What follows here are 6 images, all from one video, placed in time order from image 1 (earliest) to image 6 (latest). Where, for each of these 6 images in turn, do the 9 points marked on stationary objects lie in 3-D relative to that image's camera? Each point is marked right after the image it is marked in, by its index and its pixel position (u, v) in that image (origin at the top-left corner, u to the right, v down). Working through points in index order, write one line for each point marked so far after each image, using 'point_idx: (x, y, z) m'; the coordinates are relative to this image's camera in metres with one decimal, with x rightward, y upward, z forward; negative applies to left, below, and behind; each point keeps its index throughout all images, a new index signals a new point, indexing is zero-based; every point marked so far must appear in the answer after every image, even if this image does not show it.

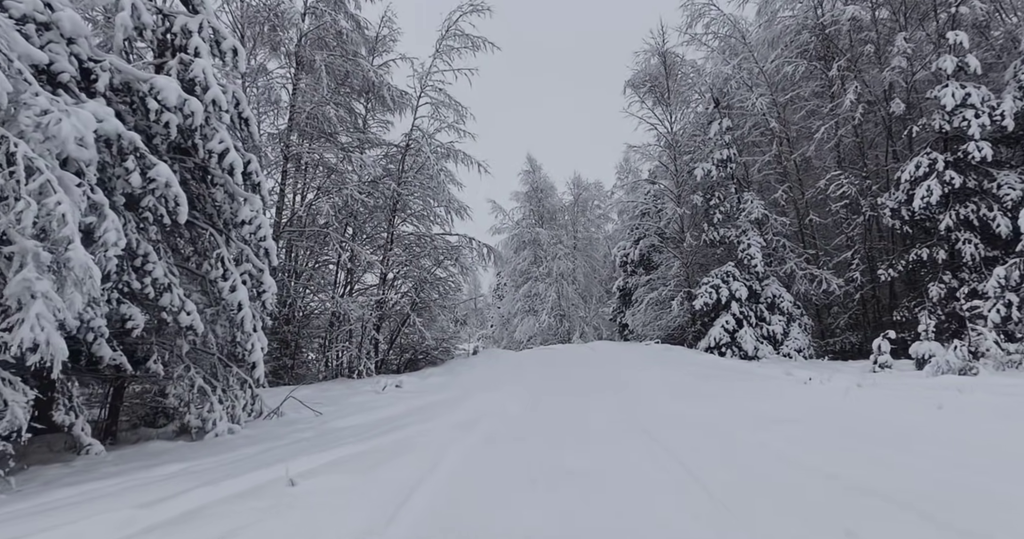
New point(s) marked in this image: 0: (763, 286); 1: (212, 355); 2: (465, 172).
0: (+6.0, -0.4, +13.3) m
1: (-3.7, -1.1, +6.9) m
2: (-1.3, +2.7, +15.1) m
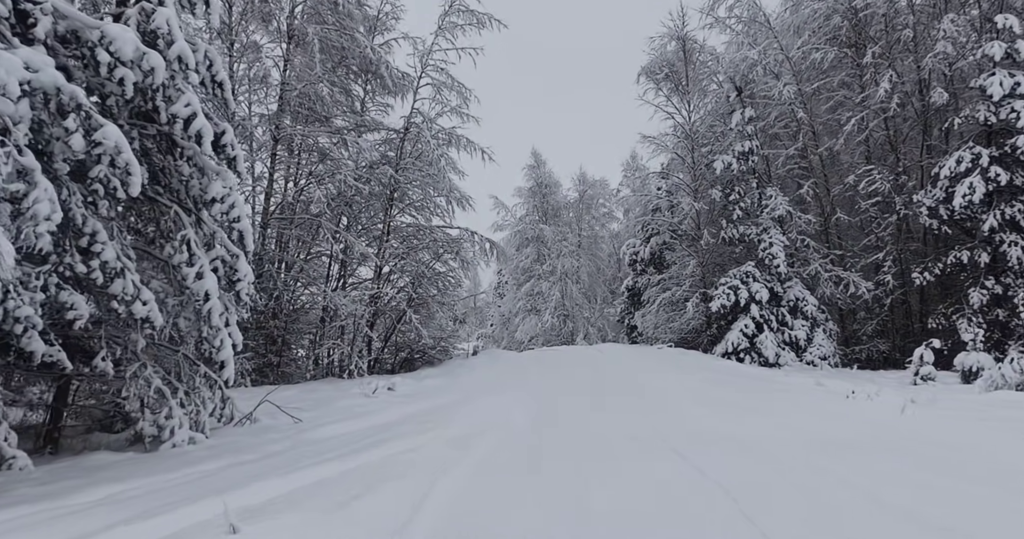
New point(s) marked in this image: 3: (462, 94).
0: (+6.1, -0.4, +12.4) m
1: (-3.6, -0.9, +6.0) m
2: (-1.1, +2.8, +14.2) m
3: (-1.2, +4.3, +13.5) m
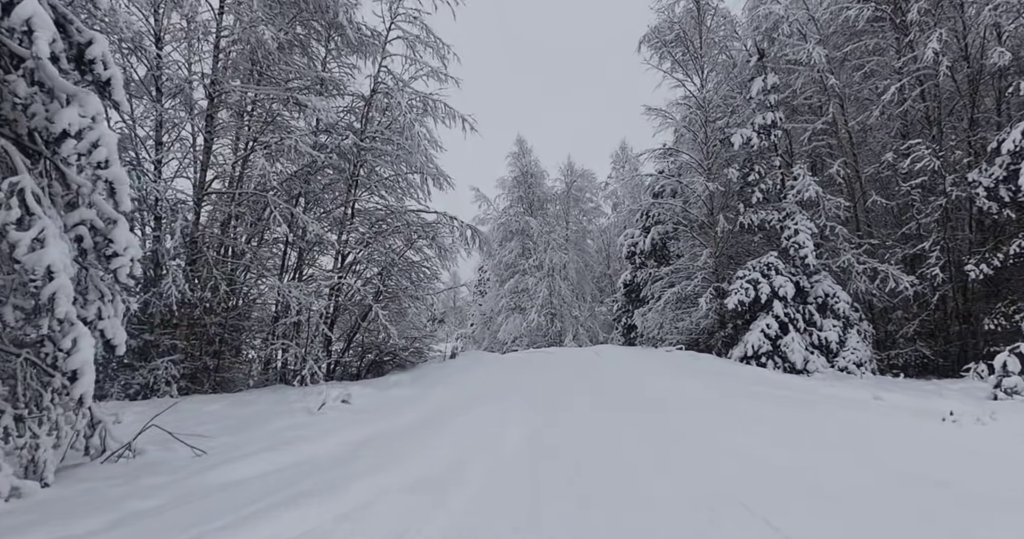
0: (+5.8, -0.2, +10.8) m
1: (-3.7, -0.6, +4.0) m
2: (-1.5, +3.1, +12.4) m
3: (-1.5, +4.5, +11.6) m
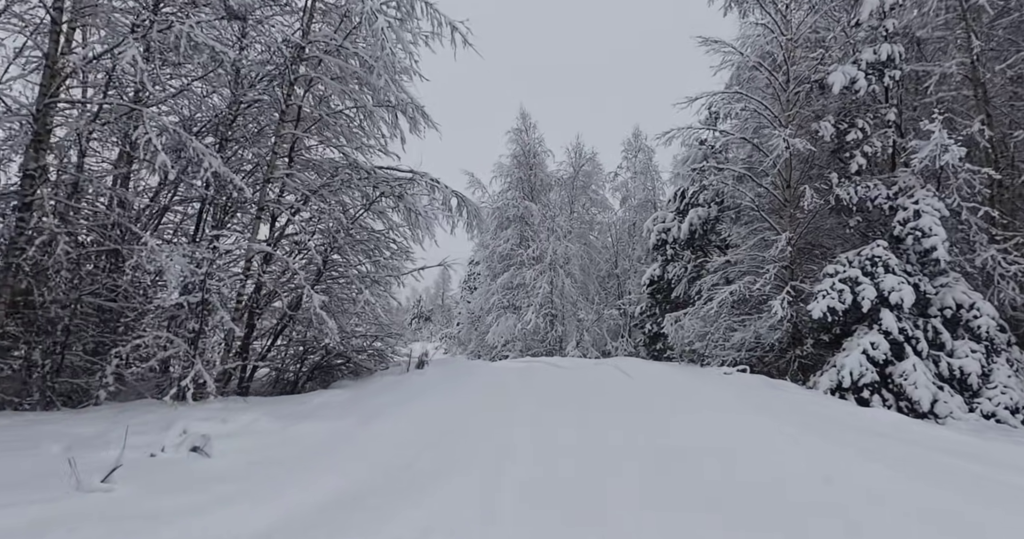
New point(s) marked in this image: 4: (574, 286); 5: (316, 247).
0: (+5.7, -0.2, +7.6) m
1: (-3.7, -0.1, +0.7) m
2: (-1.3, +3.4, +9.0) m
3: (-1.3, +4.9, +8.3) m
4: (+2.1, -0.6, +18.9) m
5: (-3.0, +0.3, +8.4) m
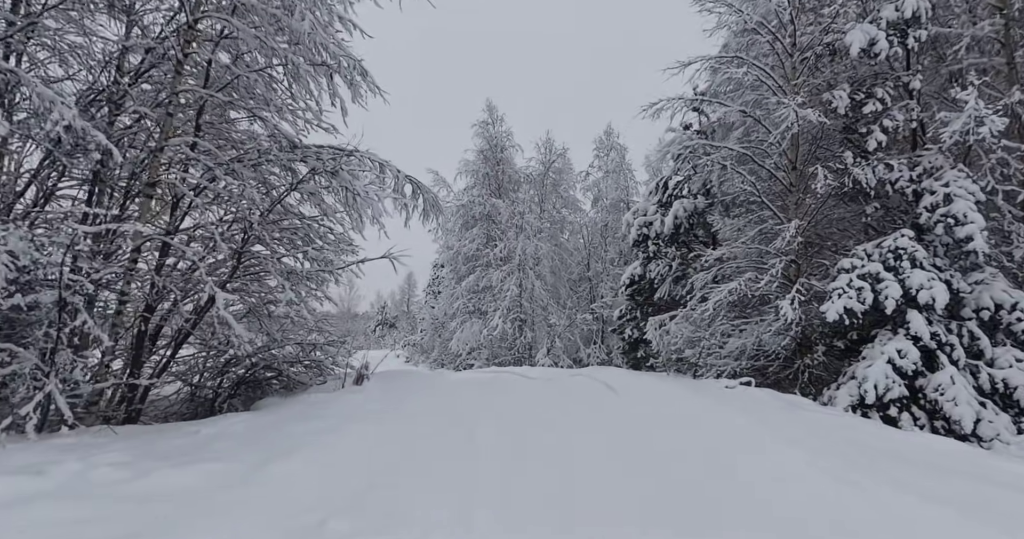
0: (+5.3, -0.2, +6.4) m
1: (-3.7, 0.0, -0.9) m
2: (-1.9, +3.5, +7.6) m
3: (-1.8, +5.0, +6.8) m
4: (+1.0, -0.6, +17.6) m
5: (-3.5, +0.4, +6.8) m
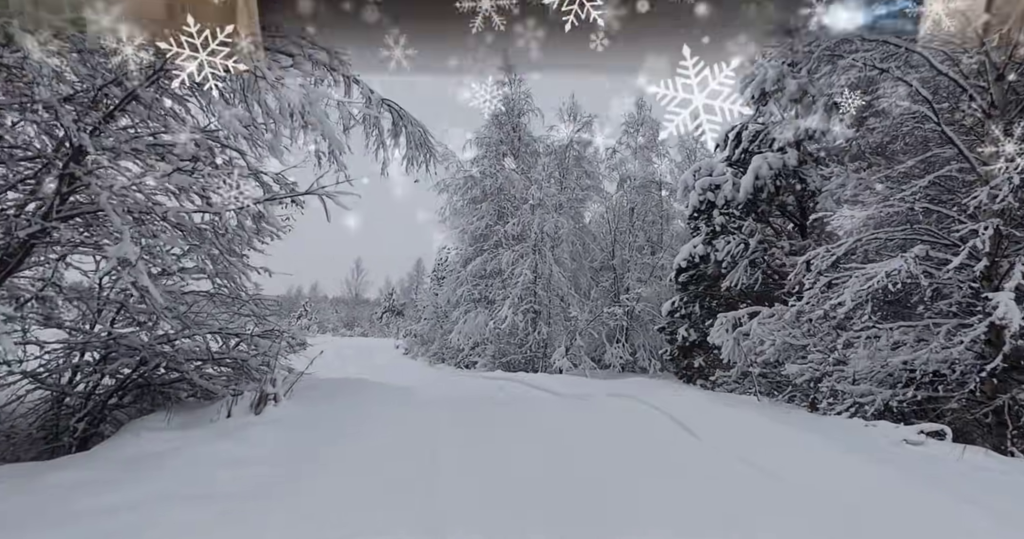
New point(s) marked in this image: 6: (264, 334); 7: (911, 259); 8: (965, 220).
0: (+5.4, 0.0, +3.5) m
1: (-3.7, +0.4, -3.7) m
2: (-1.6, +3.9, +4.7) m
3: (-1.5, +5.4, +4.0) m
4: (+1.4, -0.2, +14.7) m
5: (-3.3, +0.9, +4.1) m
6: (-2.6, -0.6, +5.7) m
7: (+3.3, +0.1, +4.7) m
8: (+3.8, +0.4, +4.6) m
